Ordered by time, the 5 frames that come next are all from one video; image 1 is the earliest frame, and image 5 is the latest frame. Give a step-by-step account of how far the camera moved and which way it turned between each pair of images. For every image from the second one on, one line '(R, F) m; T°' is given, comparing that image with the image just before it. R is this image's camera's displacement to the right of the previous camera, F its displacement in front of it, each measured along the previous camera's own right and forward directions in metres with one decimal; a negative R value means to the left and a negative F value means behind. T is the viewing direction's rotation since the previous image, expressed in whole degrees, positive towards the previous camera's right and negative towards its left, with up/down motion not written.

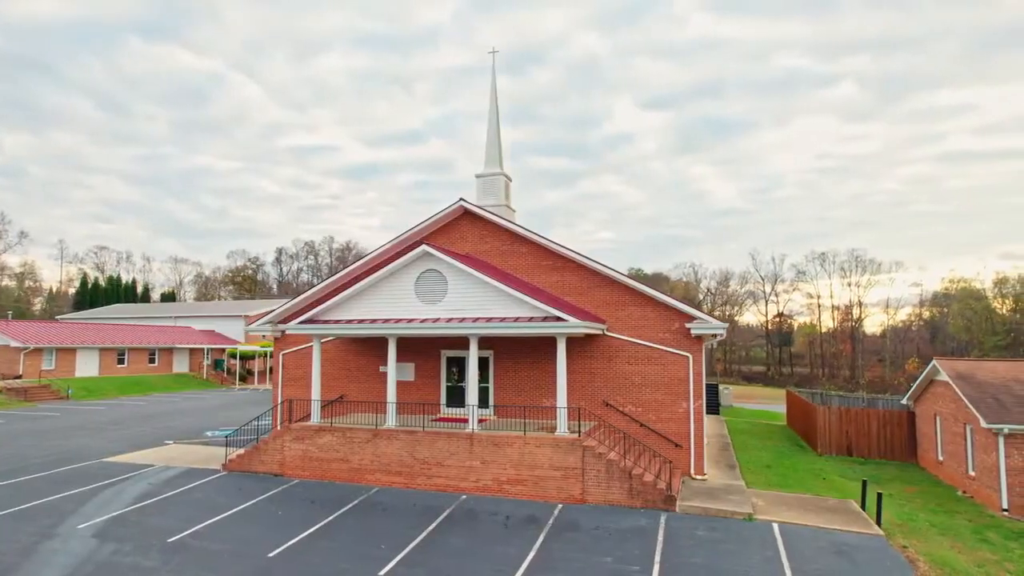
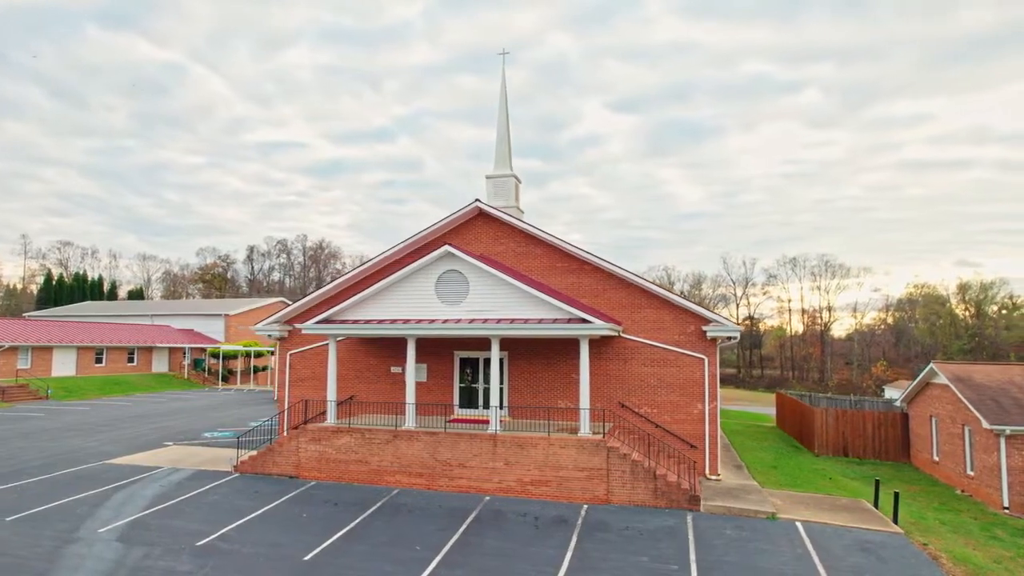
(-1.3, 0.0) m; +3°
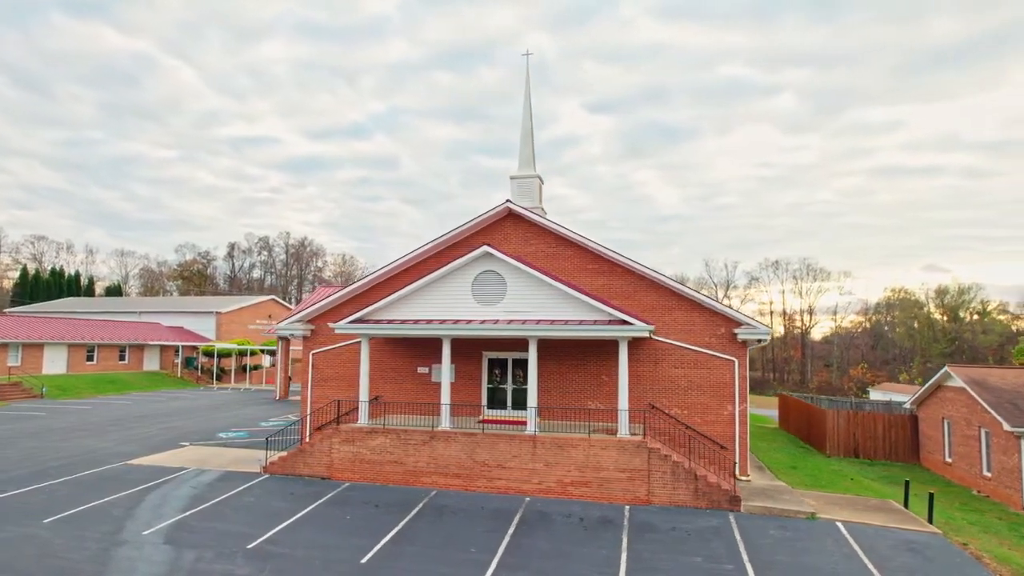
(-1.5, 0.0) m; +2°
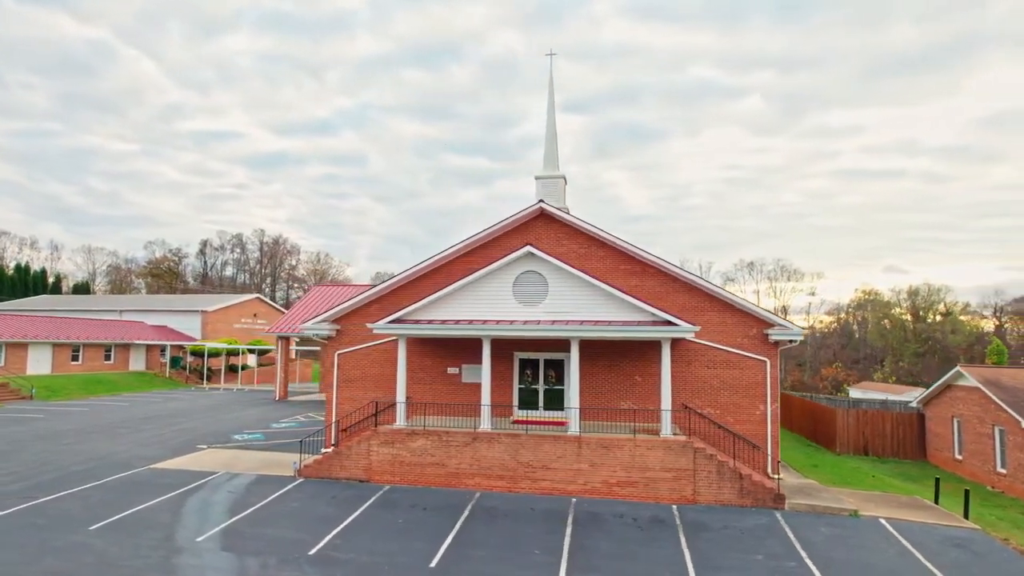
(-1.8, +0.1) m; +3°
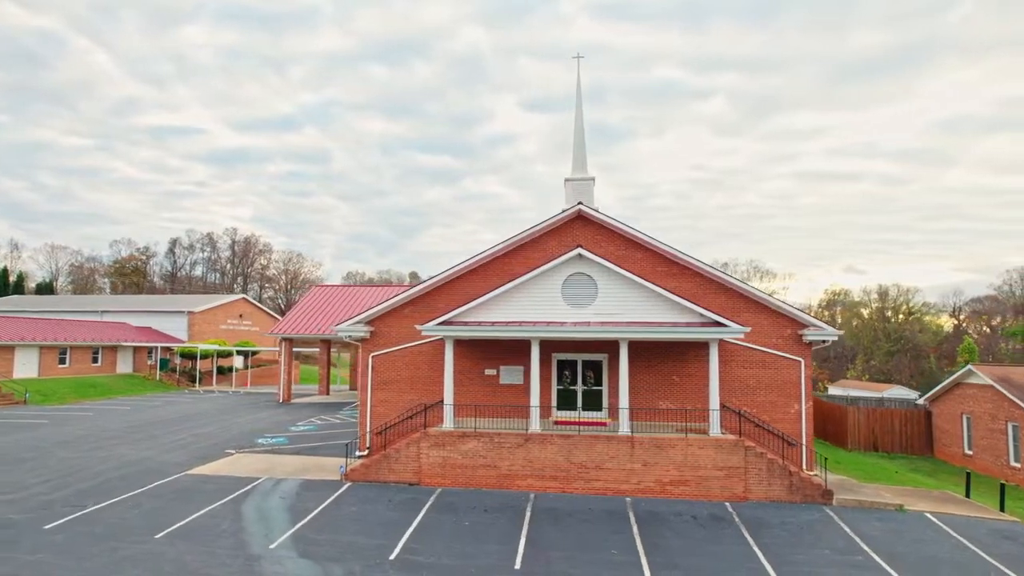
(-2.1, 0.0) m; +3°
